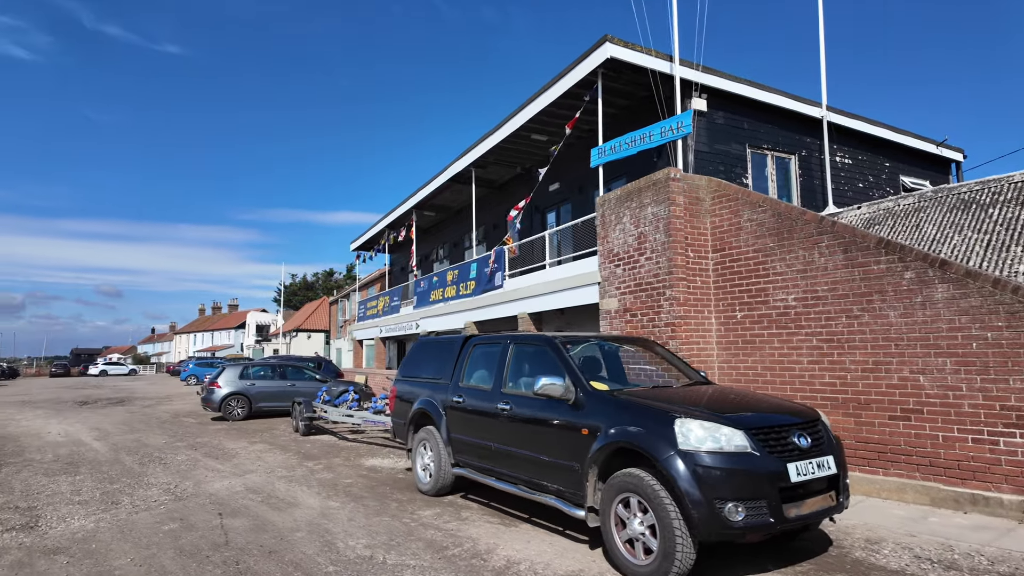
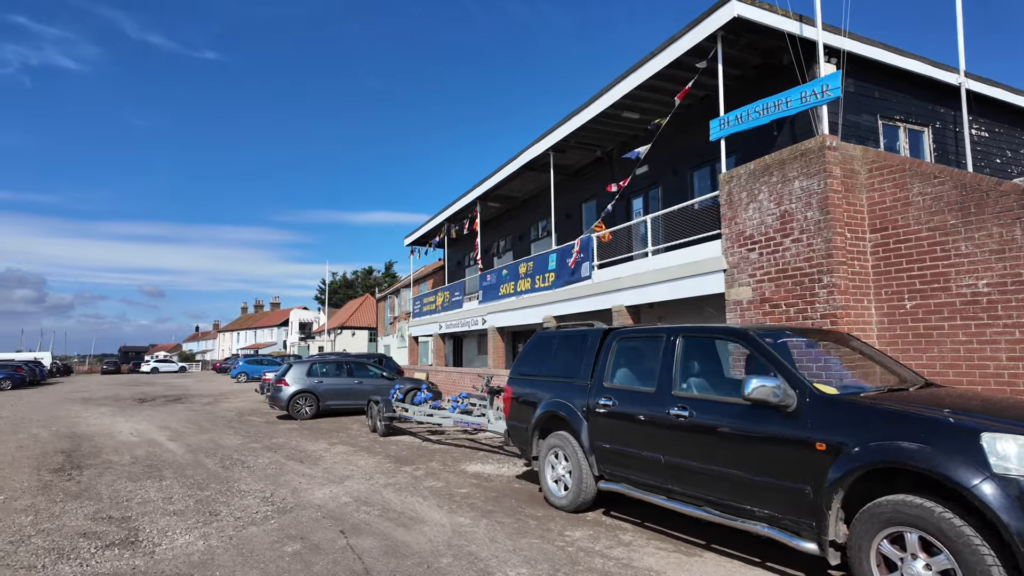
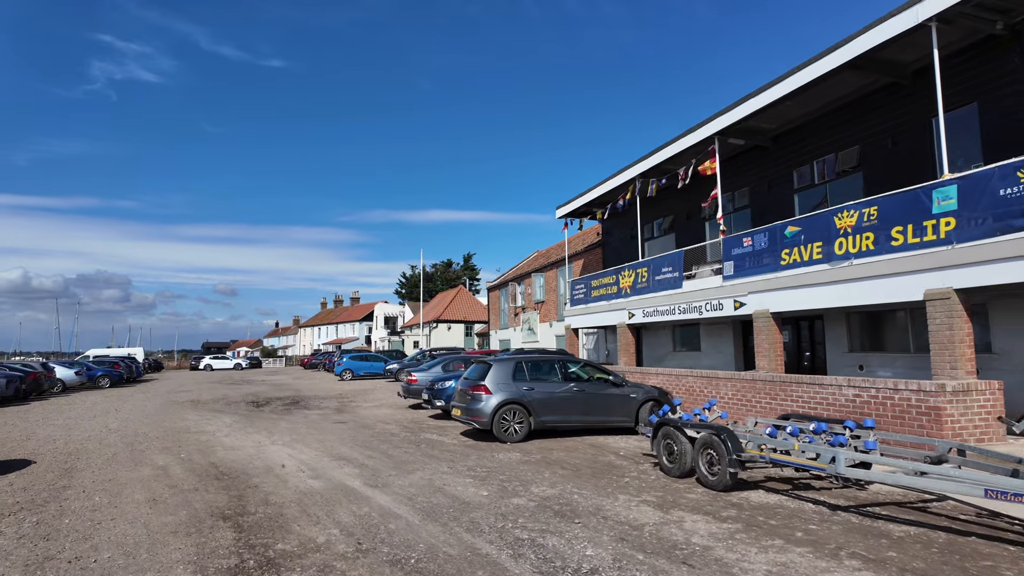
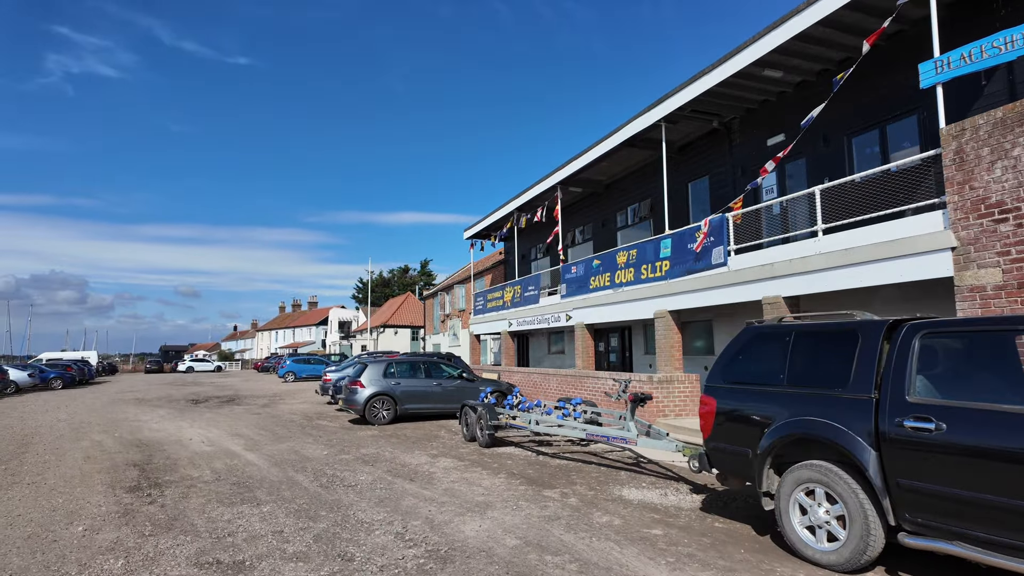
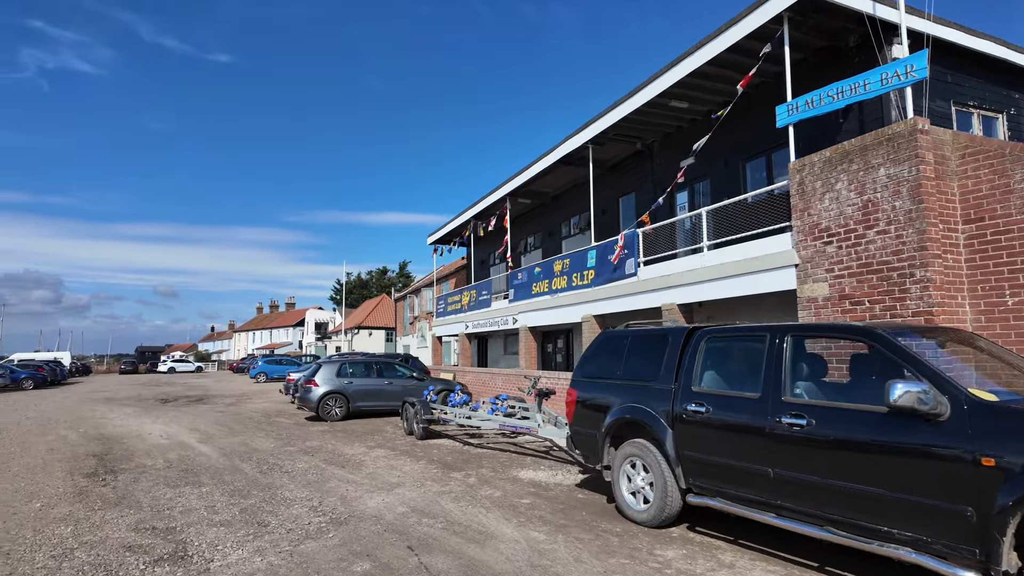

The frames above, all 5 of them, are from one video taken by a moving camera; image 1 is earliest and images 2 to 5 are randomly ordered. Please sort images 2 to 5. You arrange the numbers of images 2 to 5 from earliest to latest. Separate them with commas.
2, 5, 4, 3
